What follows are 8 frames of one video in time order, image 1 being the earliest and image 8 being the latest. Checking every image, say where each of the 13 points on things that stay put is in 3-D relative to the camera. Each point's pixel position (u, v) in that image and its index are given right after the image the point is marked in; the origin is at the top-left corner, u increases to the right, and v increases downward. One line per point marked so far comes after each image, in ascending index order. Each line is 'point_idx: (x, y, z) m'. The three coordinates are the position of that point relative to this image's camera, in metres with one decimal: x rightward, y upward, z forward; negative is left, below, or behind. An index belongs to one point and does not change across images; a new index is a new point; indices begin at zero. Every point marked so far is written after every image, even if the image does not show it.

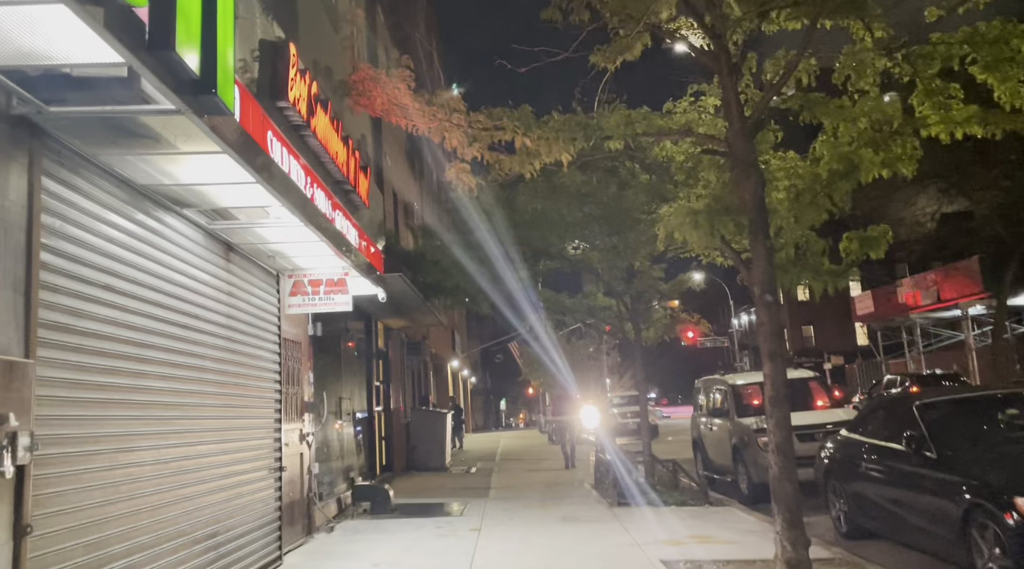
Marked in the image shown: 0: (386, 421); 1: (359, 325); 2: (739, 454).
0: (-2.5, -2.7, +17.1) m
1: (-2.7, -0.8, +15.2) m
2: (+3.7, -2.7, +13.8) m
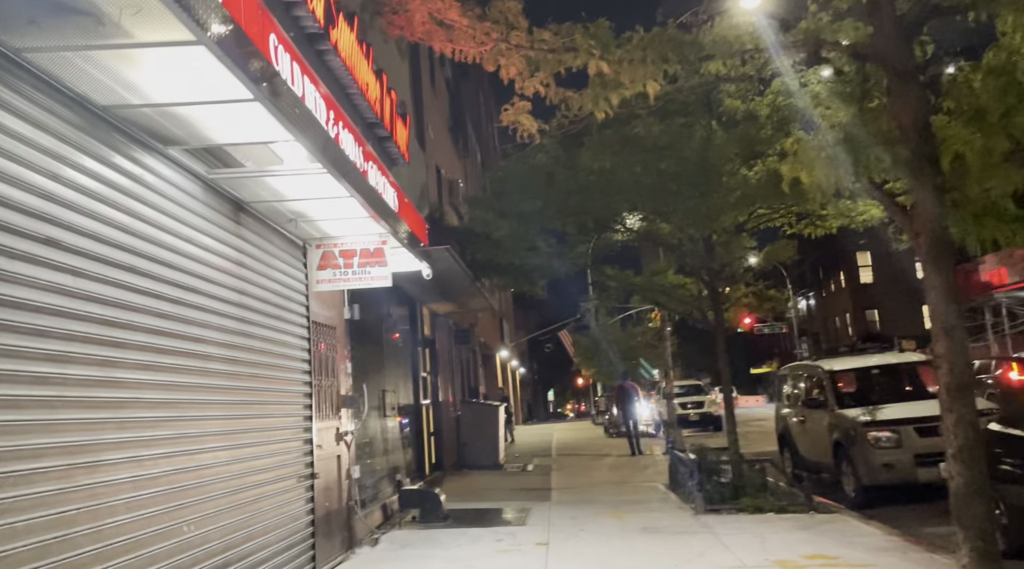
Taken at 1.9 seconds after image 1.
0: (-1.4, -2.4, +15.6) m
1: (-1.7, -0.4, +13.8) m
2: (+4.6, -2.3, +12.0) m
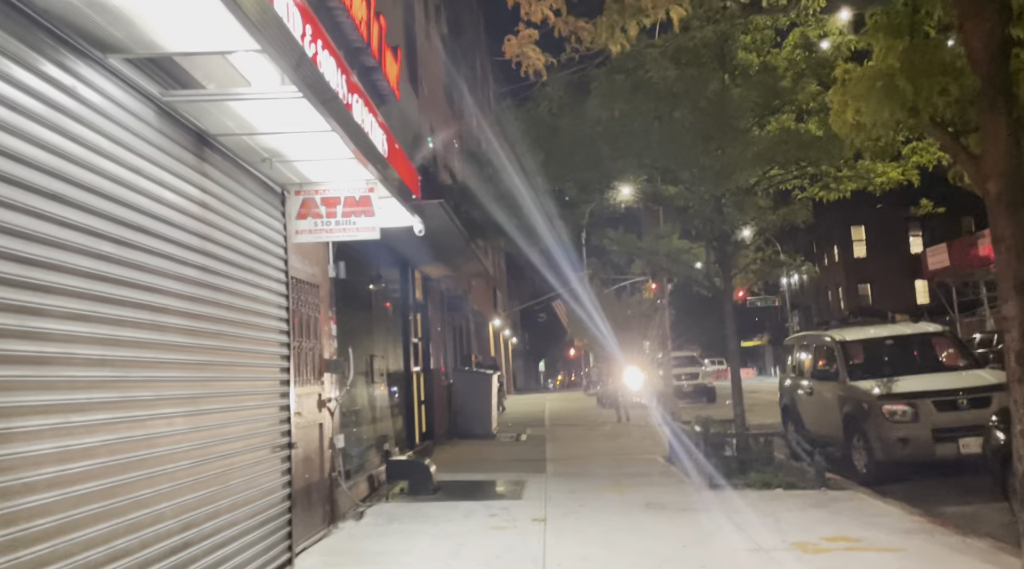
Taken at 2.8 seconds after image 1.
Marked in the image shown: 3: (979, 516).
0: (-1.5, -1.7, +15.0) m
1: (-1.8, +0.2, +13.1) m
2: (+4.5, -1.9, +11.4) m
3: (+4.7, -2.3, +8.5) m
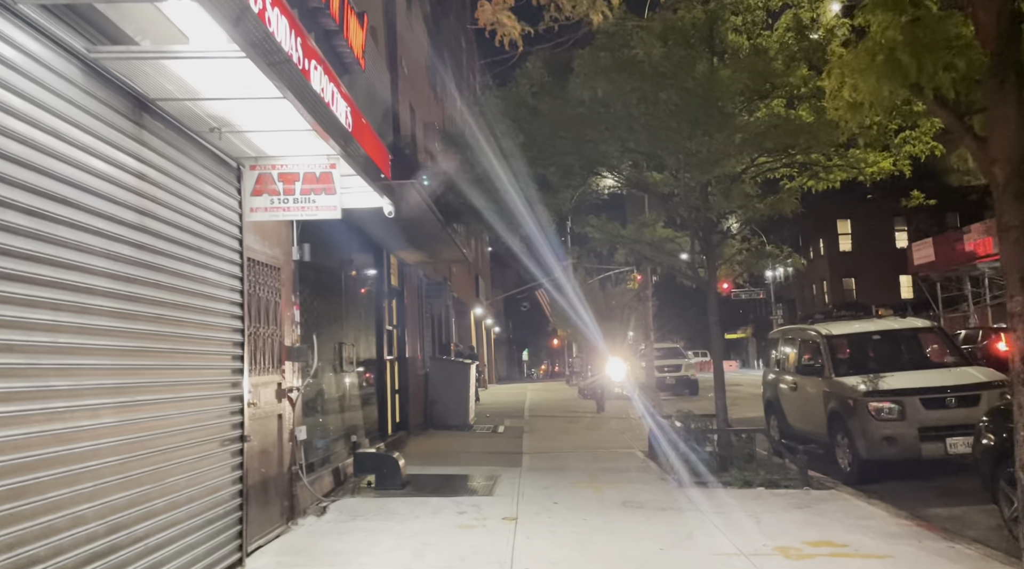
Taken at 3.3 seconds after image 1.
0: (-1.9, -1.5, +14.5) m
1: (-2.1, +0.4, +12.6) m
2: (+4.2, -1.8, +11.1) m
3: (+4.4, -2.3, +8.2) m
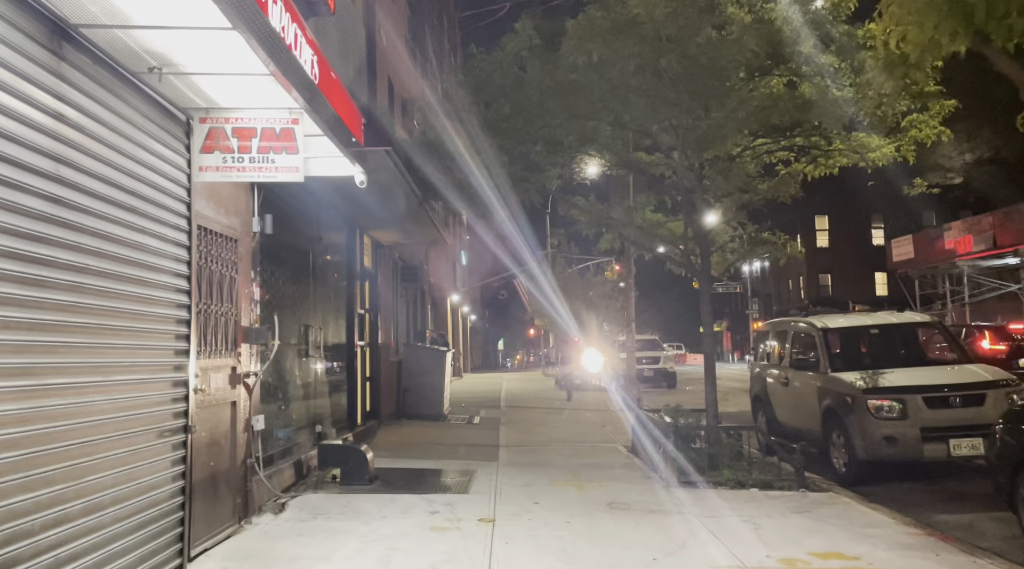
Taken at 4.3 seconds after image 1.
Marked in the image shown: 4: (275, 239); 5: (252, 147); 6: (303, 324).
0: (-2.3, -1.2, +13.8) m
1: (-2.4, +0.7, +11.8) m
2: (+3.9, -1.7, +10.5) m
3: (+4.2, -2.2, +7.6) m
4: (-2.4, +0.5, +8.6) m
5: (-1.7, +0.9, +5.7) m
6: (-2.4, -0.5, +9.8) m
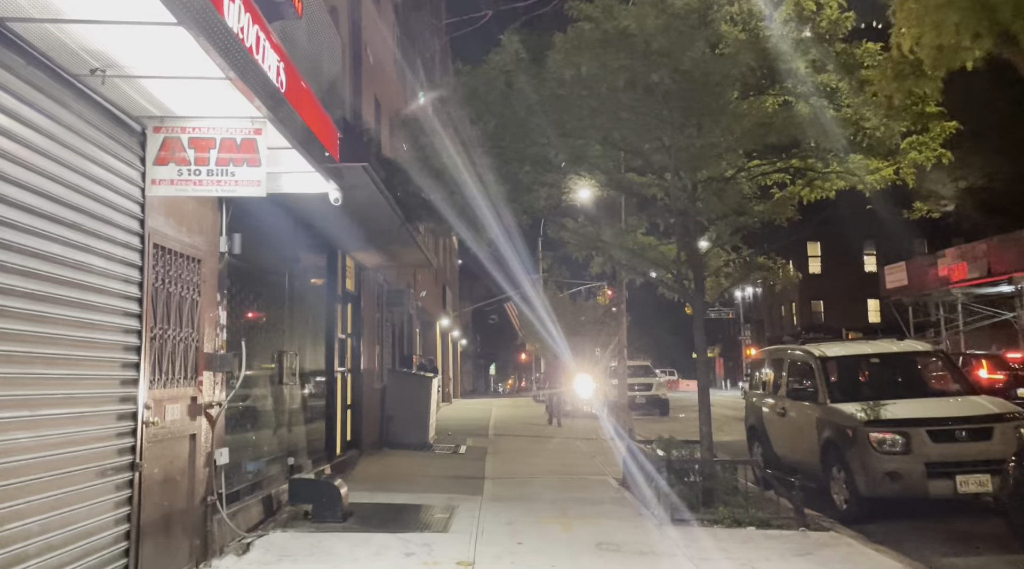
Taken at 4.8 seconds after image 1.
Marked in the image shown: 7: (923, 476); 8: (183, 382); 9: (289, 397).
0: (-2.5, -1.5, +13.3) m
1: (-2.6, +0.3, +11.4) m
2: (+3.8, -2.0, +10.0) m
3: (+4.0, -2.4, +7.2) m
4: (-2.5, +0.2, +8.1) m
5: (-1.9, +0.8, +5.3) m
6: (-2.6, -0.7, +9.3) m
7: (+4.3, -2.0, +9.0) m
8: (-2.4, -0.7, +6.2) m
9: (-2.5, -1.3, +9.8) m
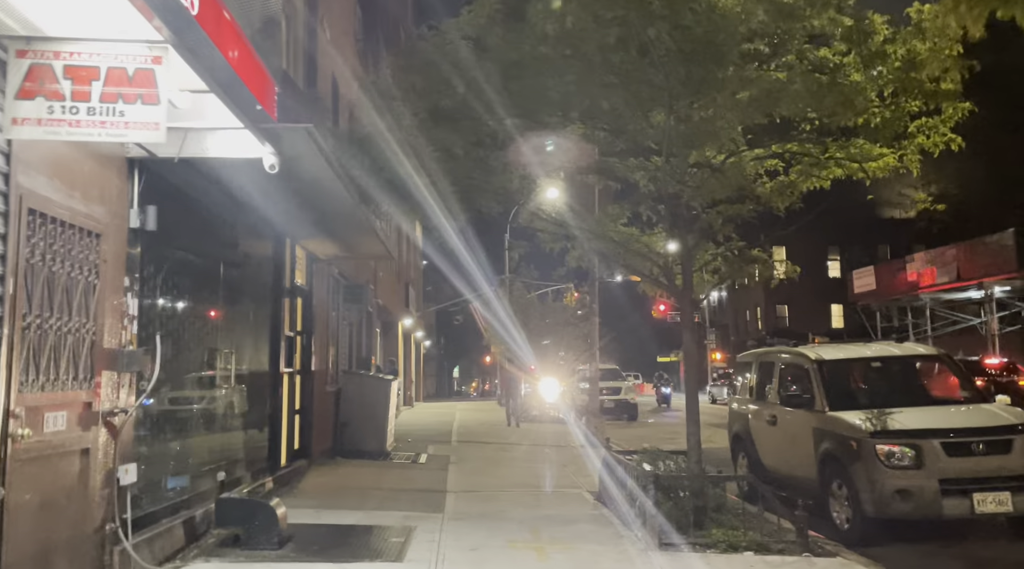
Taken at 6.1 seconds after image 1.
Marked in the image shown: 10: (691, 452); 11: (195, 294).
0: (-2.9, -1.4, +12.1) m
1: (-2.9, +0.5, +10.1) m
2: (+3.4, -1.9, +9.1) m
3: (+3.8, -2.4, +6.2) m
4: (-2.8, +0.4, +6.9) m
5: (-2.0, +0.9, +4.1) m
6: (-2.9, -0.6, +8.1) m
7: (+4.0, -2.0, +8.0) m
8: (-2.6, -0.6, +5.0) m
9: (-2.9, -1.2, +8.6) m
10: (+1.9, -1.8, +9.0) m
11: (-2.9, -0.1, +8.0) m
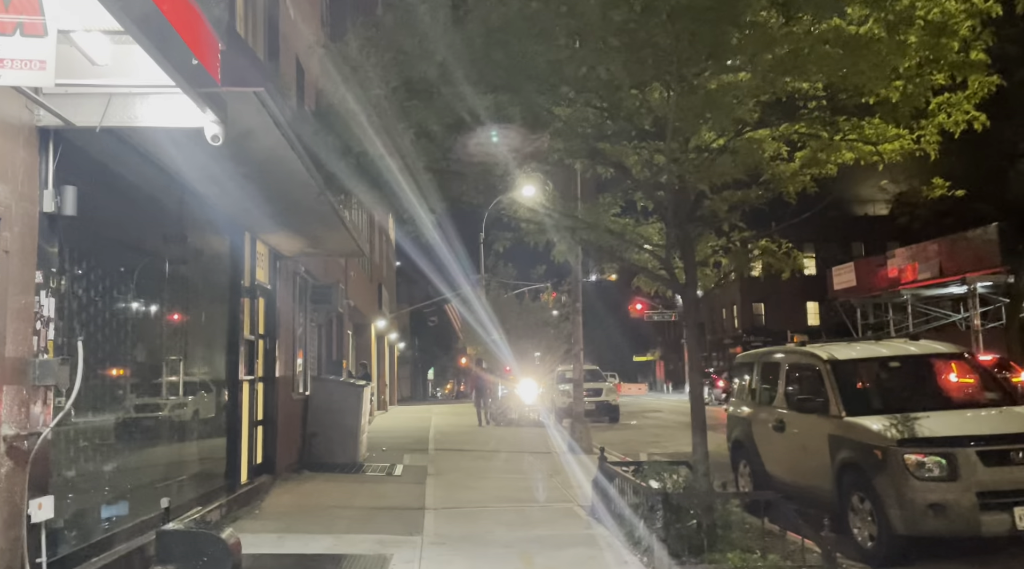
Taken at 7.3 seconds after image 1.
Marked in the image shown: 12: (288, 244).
0: (-3.2, -1.4, +11.0) m
1: (-3.1, +0.5, +9.1) m
2: (+3.3, -1.9, +8.2) m
3: (+3.7, -2.3, +5.4) m
4: (-2.9, +0.4, +5.9) m
5: (-2.0, +0.9, +3.1) m
6: (-3.0, -0.6, +7.1) m
7: (+3.9, -1.9, +7.2) m
8: (-2.6, -0.5, +4.0) m
9: (-3.0, -1.1, +7.5) m
10: (+1.8, -1.7, +8.1) m
11: (-3.0, -0.1, +7.0) m
12: (-2.9, +0.5, +11.3) m
